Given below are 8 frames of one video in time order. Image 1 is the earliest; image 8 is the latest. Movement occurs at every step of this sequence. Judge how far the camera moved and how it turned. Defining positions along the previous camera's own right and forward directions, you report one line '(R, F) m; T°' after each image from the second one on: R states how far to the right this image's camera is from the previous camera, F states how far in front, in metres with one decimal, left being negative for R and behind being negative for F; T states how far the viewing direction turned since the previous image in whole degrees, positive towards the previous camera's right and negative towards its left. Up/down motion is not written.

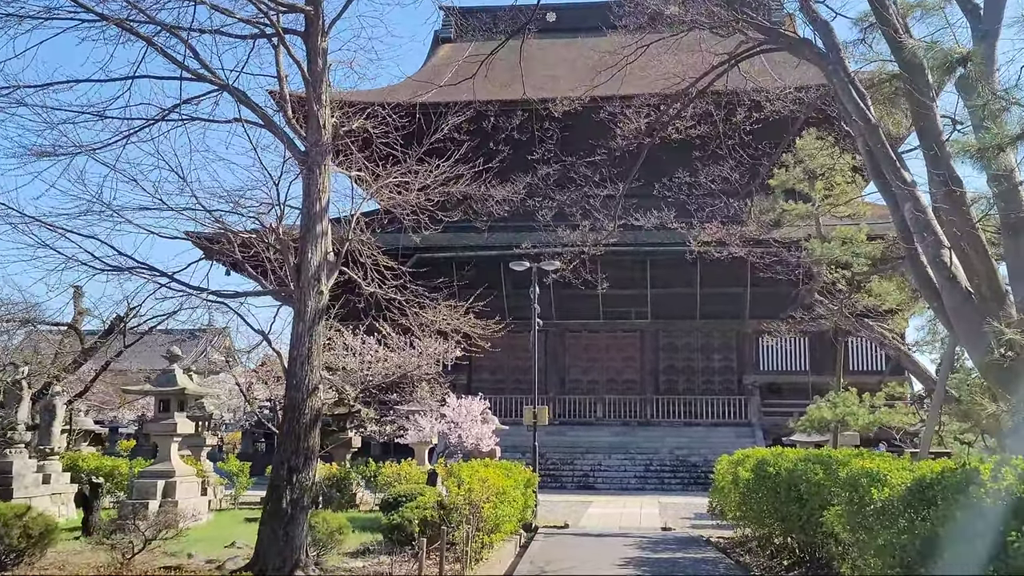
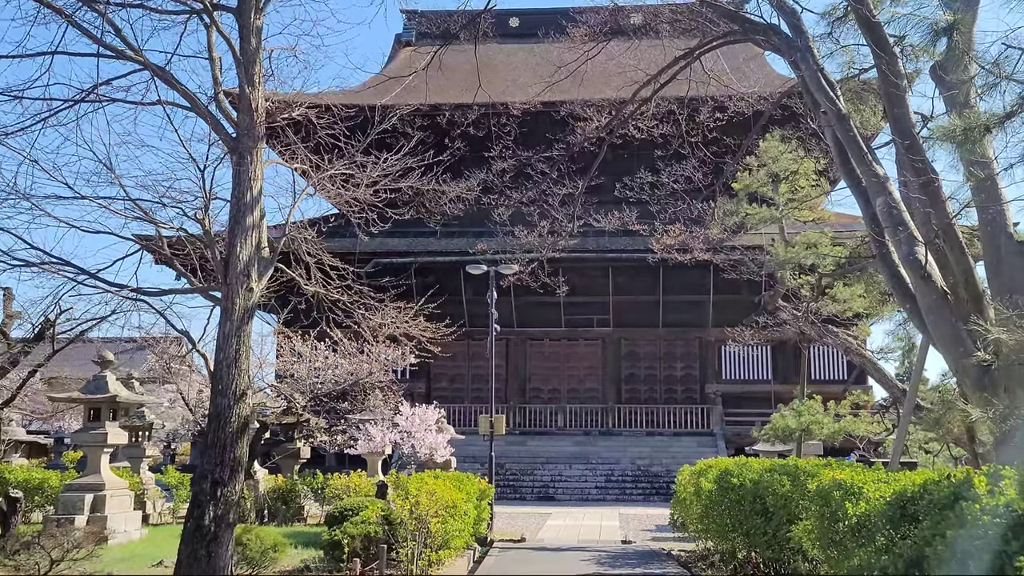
(+0.1, +0.5) m; +2°
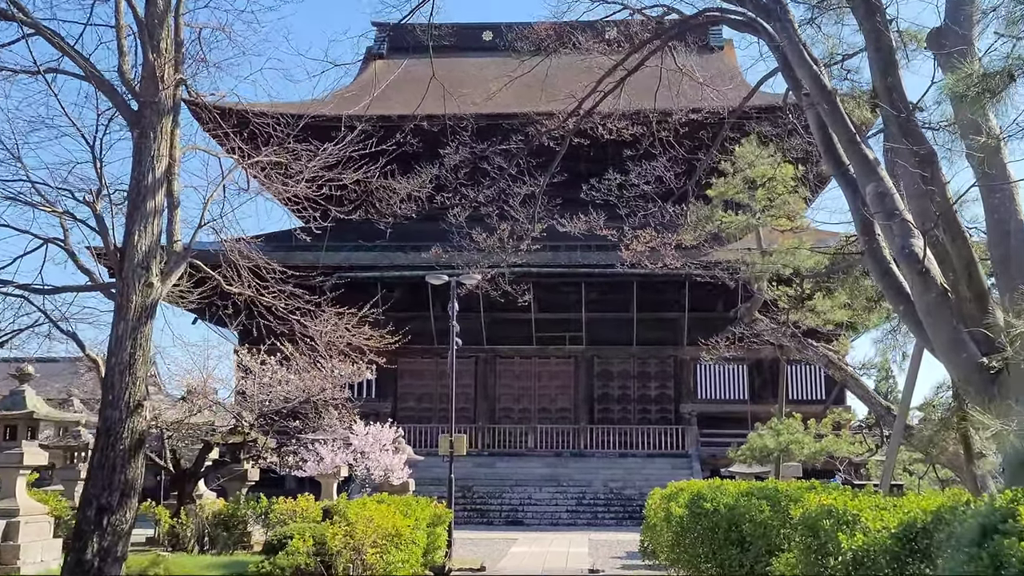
(+0.2, +0.8) m; +1°
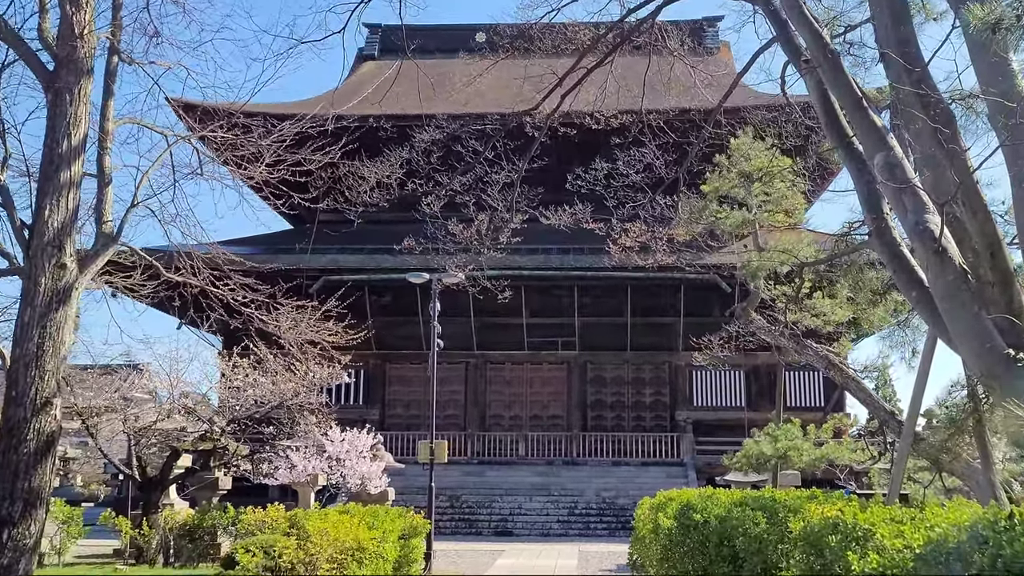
(+0.2, +0.6) m; 0°
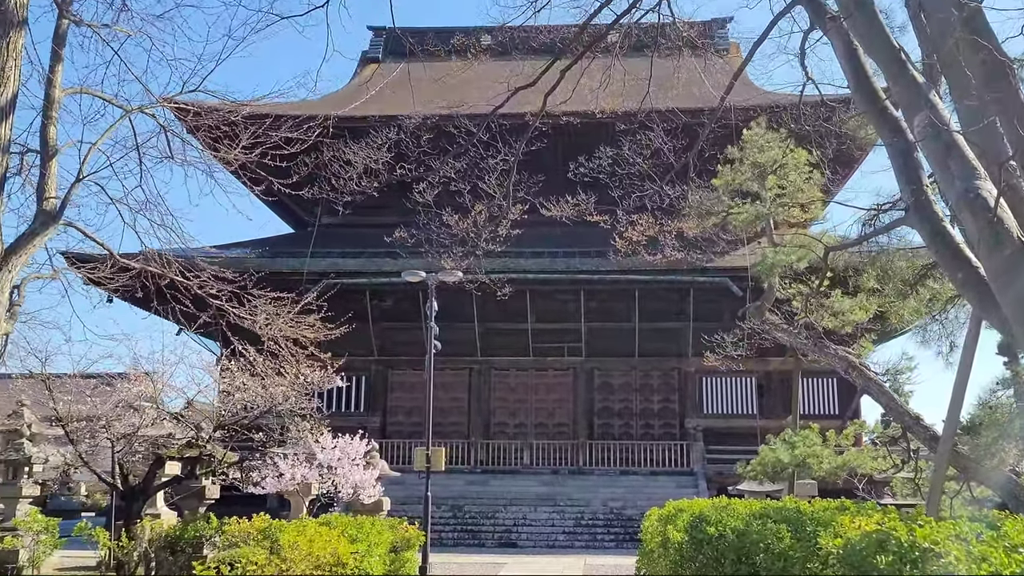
(+0.1, +0.6) m; -1°
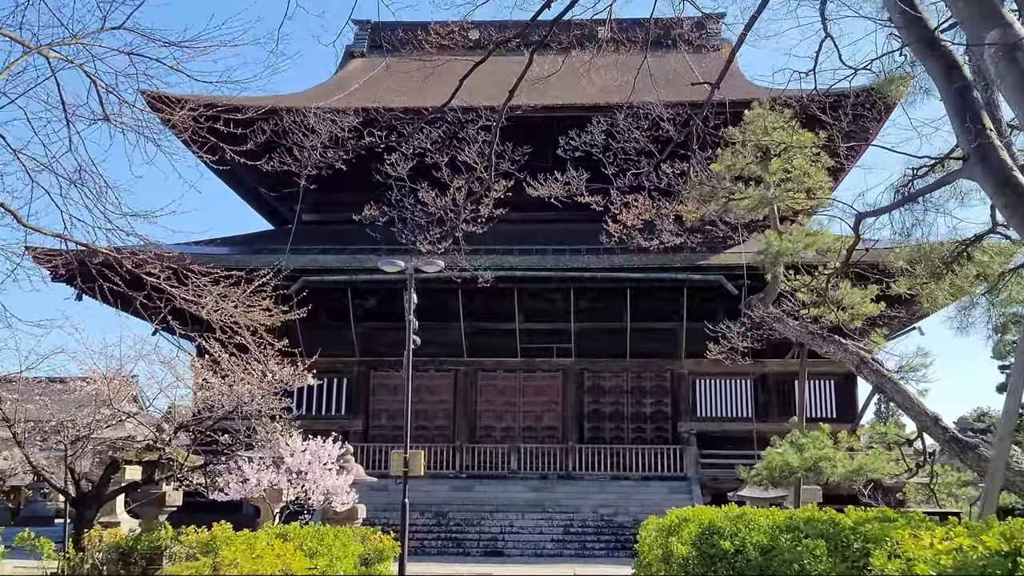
(0.0, +0.8) m; +1°
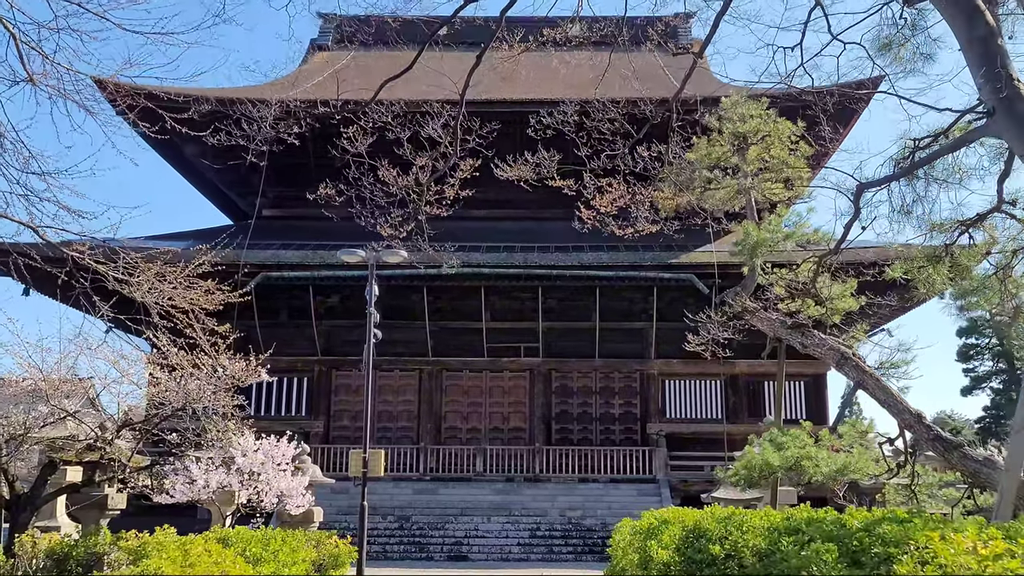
(0.0, +0.5) m; +2°
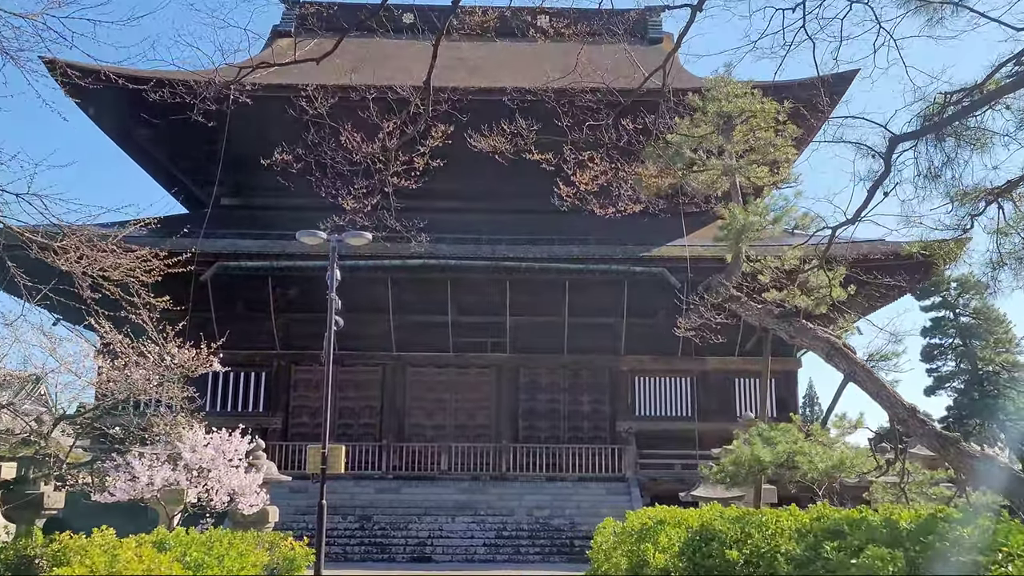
(-0.1, +0.6) m; +2°
